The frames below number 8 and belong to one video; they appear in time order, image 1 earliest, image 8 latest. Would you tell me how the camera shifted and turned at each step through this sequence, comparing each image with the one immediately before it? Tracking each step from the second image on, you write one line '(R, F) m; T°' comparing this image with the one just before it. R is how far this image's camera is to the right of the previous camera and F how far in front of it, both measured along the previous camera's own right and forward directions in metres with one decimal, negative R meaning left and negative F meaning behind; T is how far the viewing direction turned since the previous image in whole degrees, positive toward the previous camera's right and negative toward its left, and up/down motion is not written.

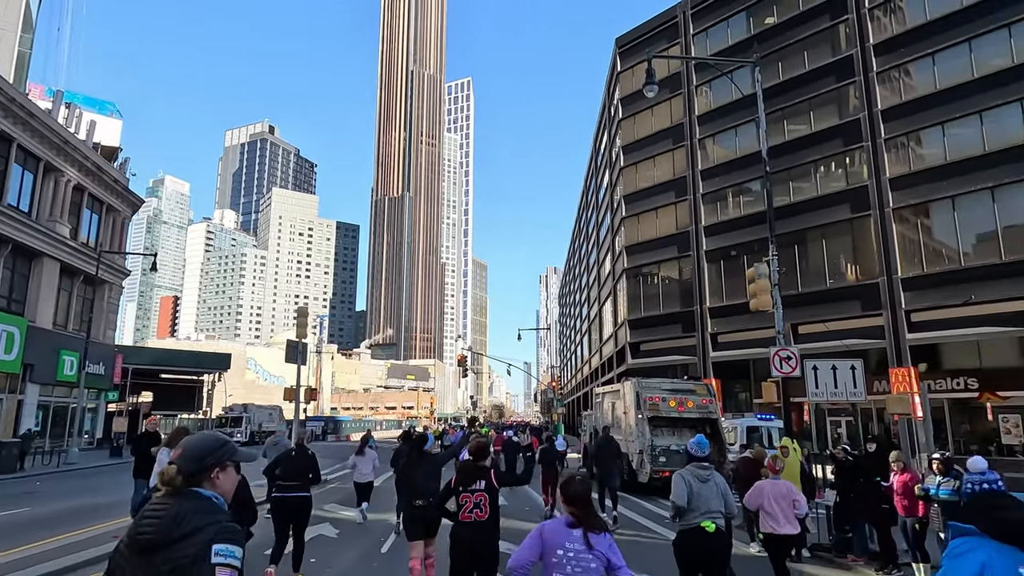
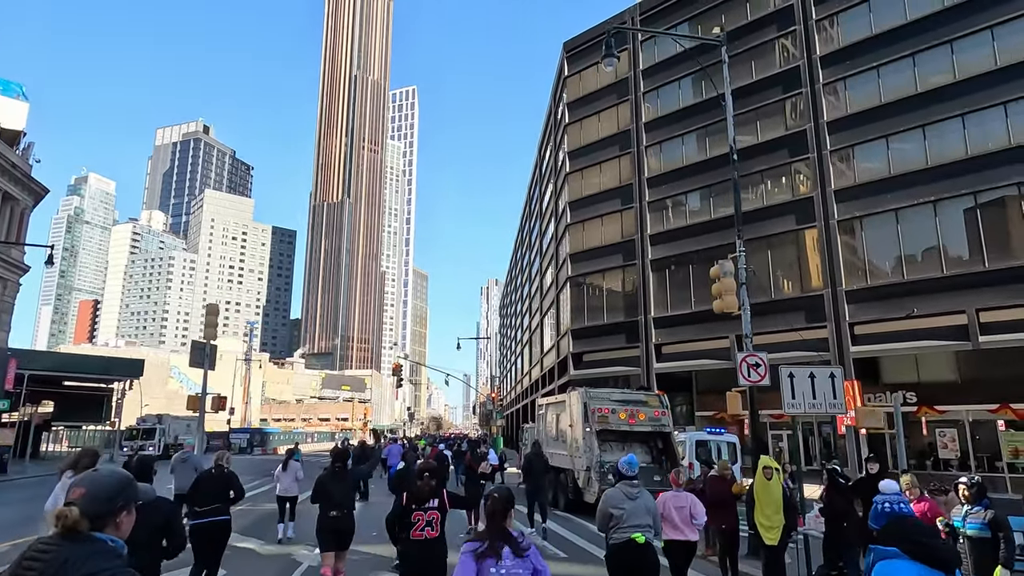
(+0.1, +1.5) m; +5°
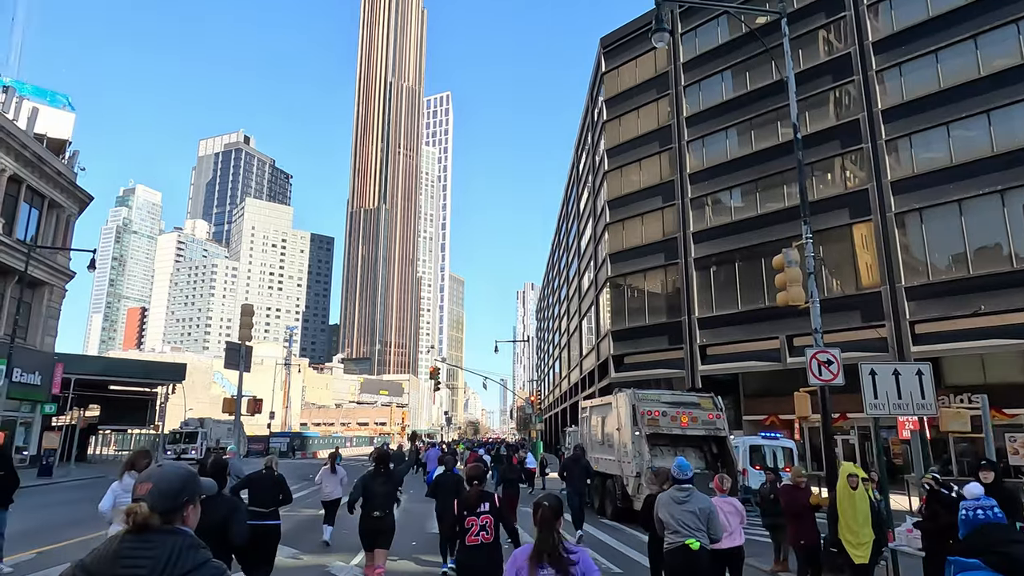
(-0.1, +0.7) m; -3°
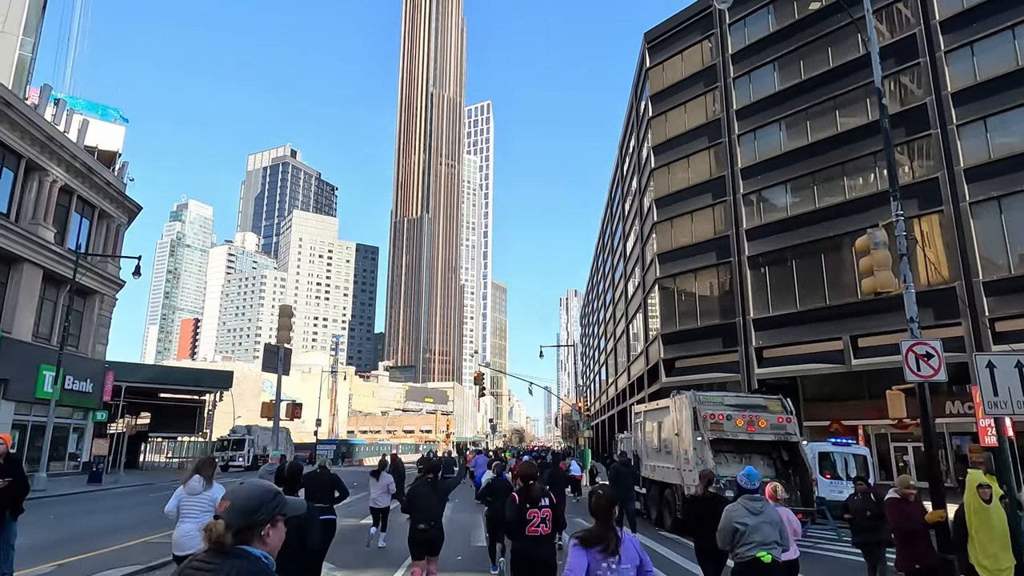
(-0.1, +0.9) m; -4°
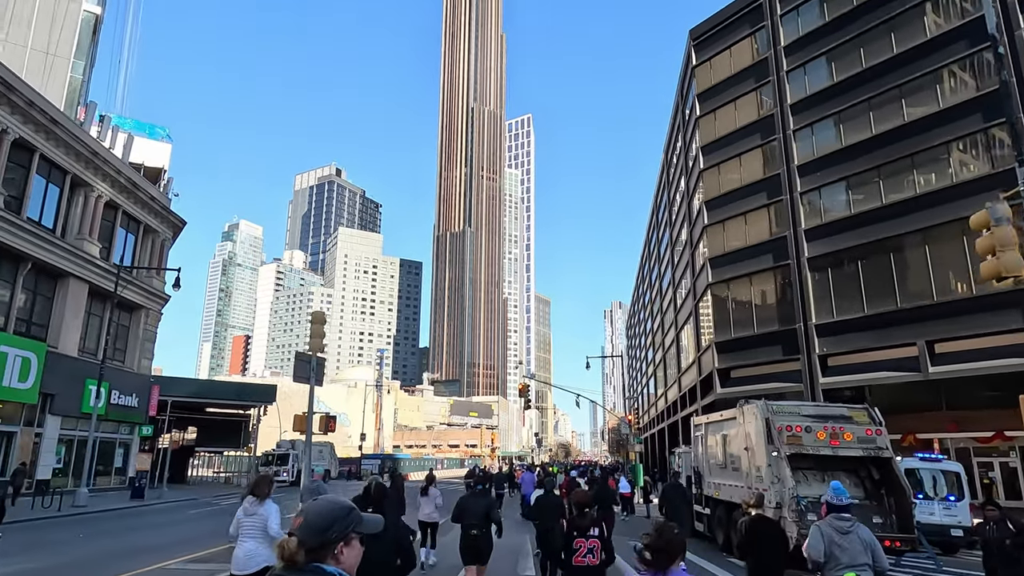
(-0.1, +1.1) m; -4°
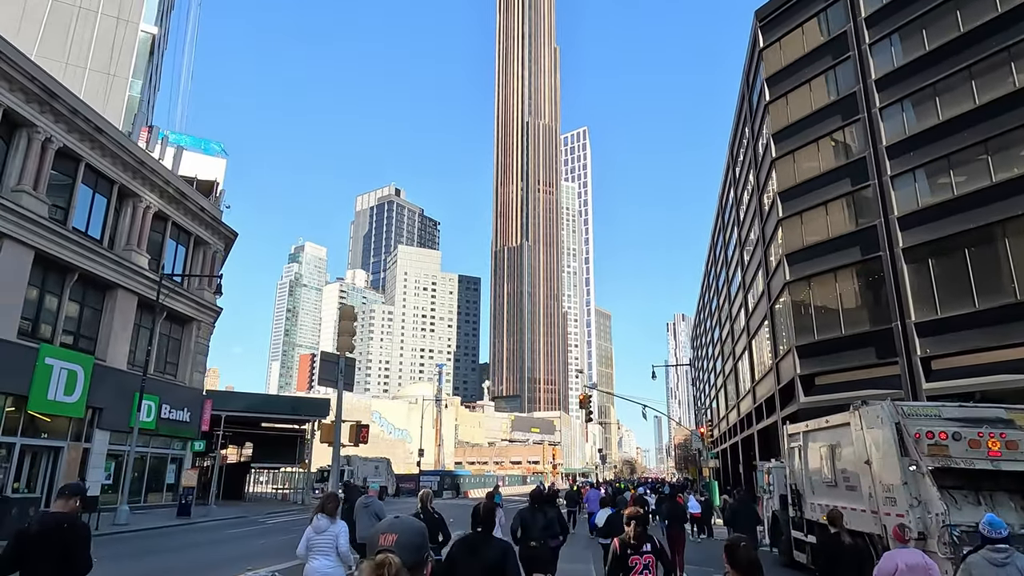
(+0.1, +2.0) m; -5°
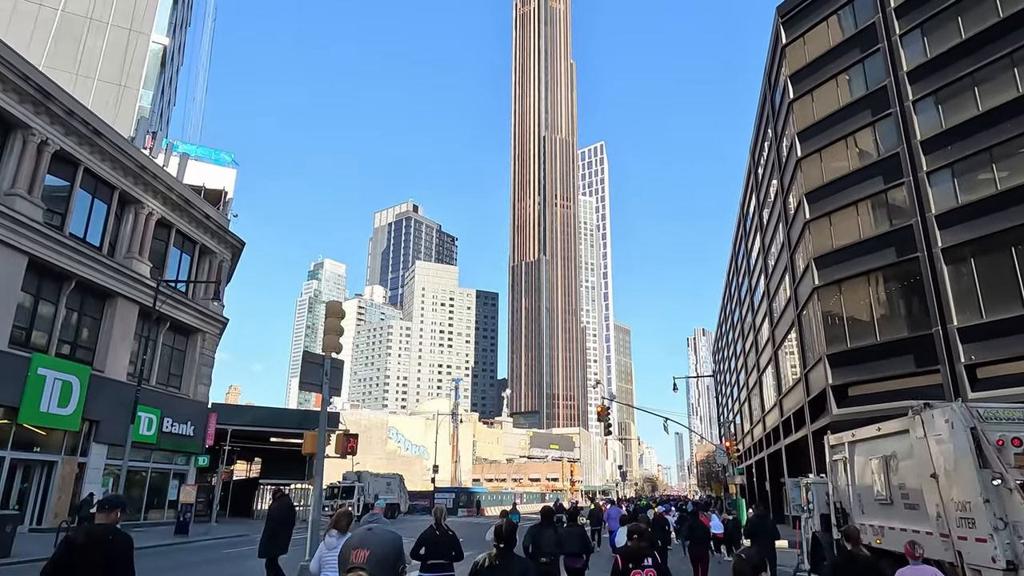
(+0.2, +1.3) m; -2°
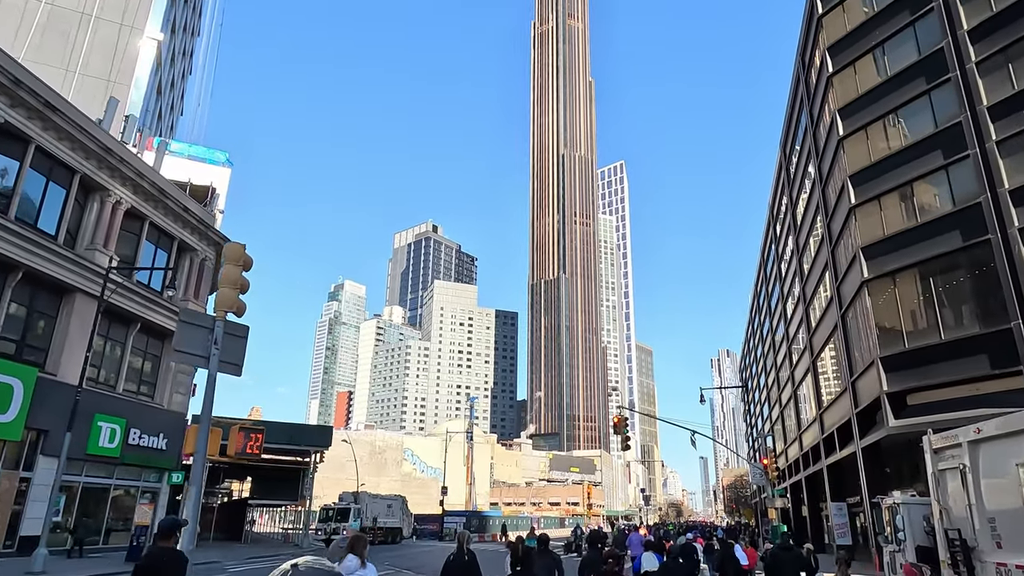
(+0.6, +3.2) m; -2°
